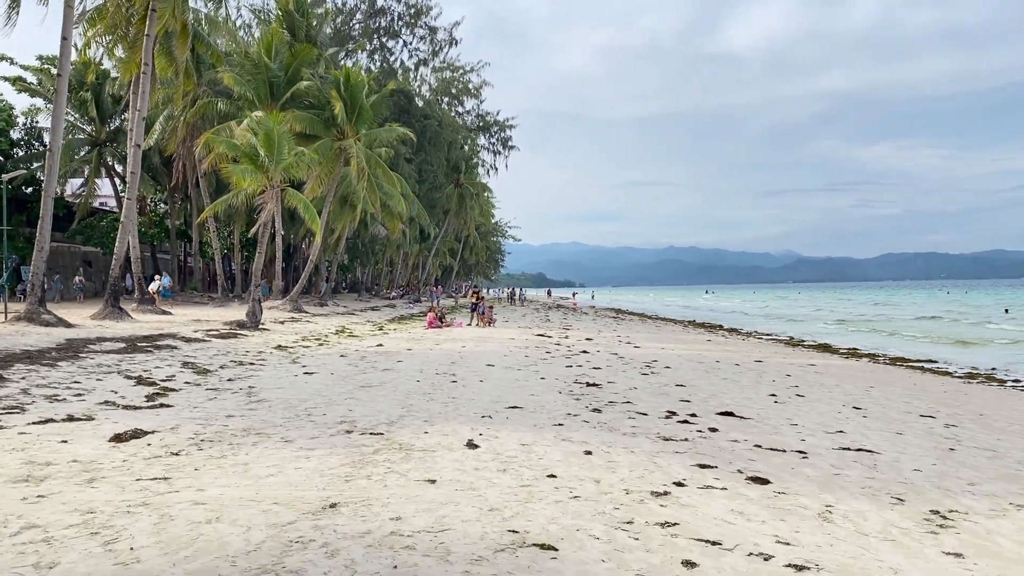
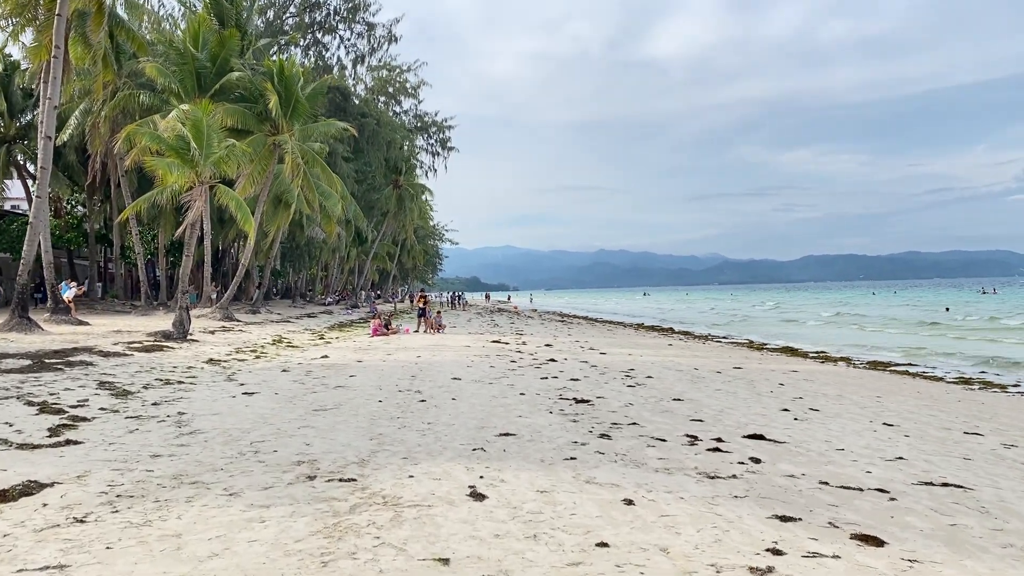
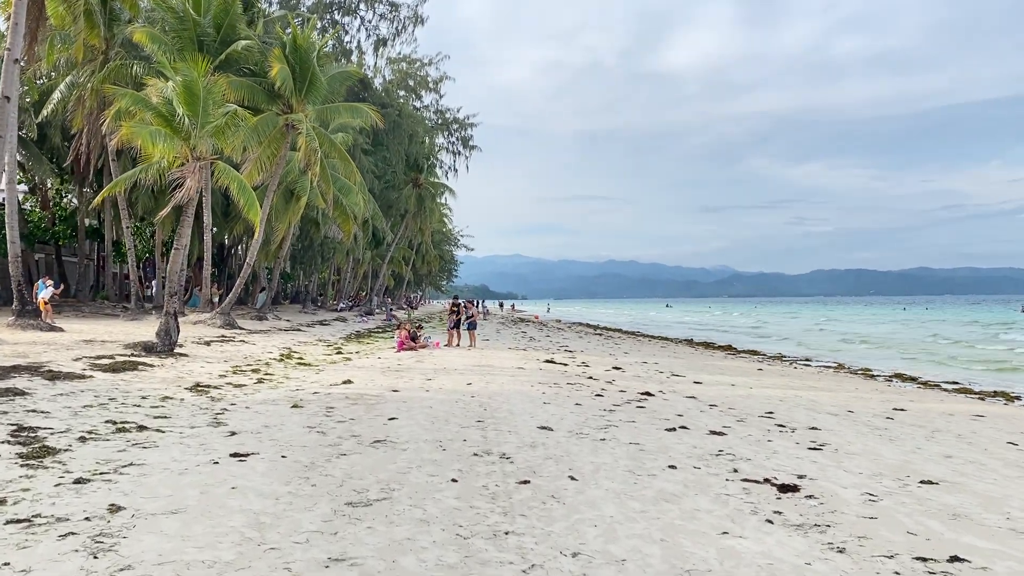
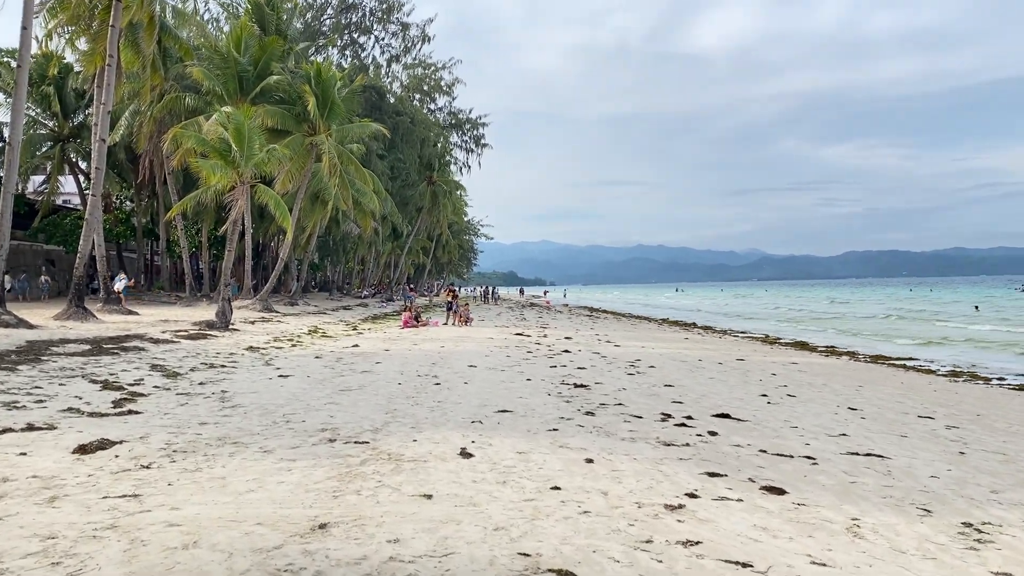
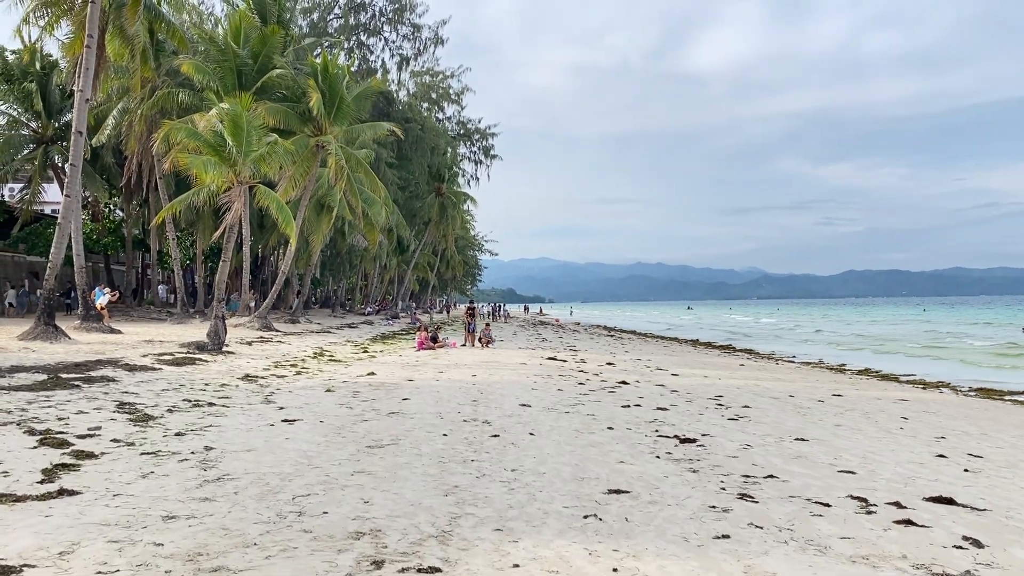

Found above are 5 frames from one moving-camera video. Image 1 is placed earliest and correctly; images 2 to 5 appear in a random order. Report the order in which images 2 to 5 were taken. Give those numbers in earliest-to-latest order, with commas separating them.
4, 2, 5, 3
